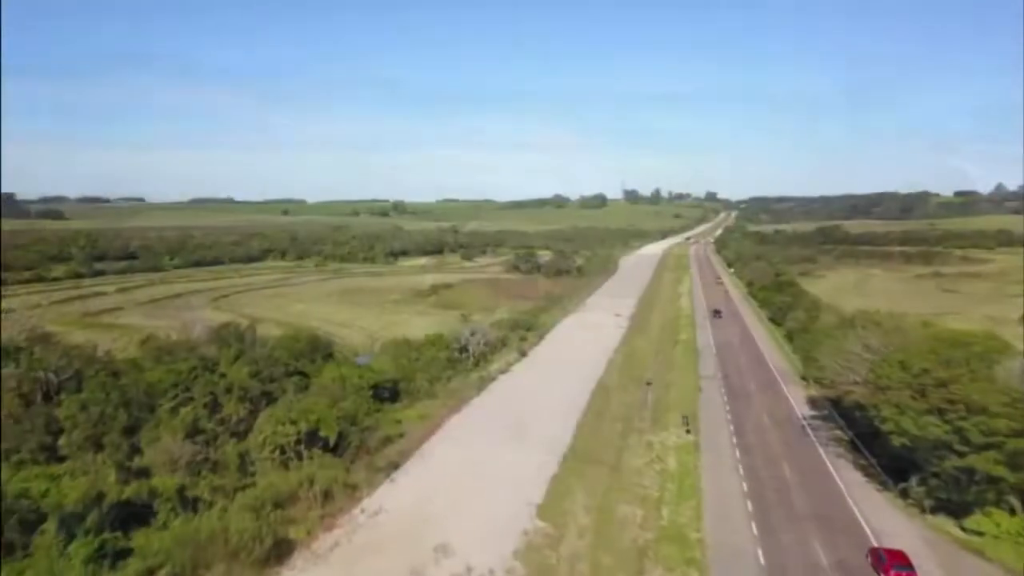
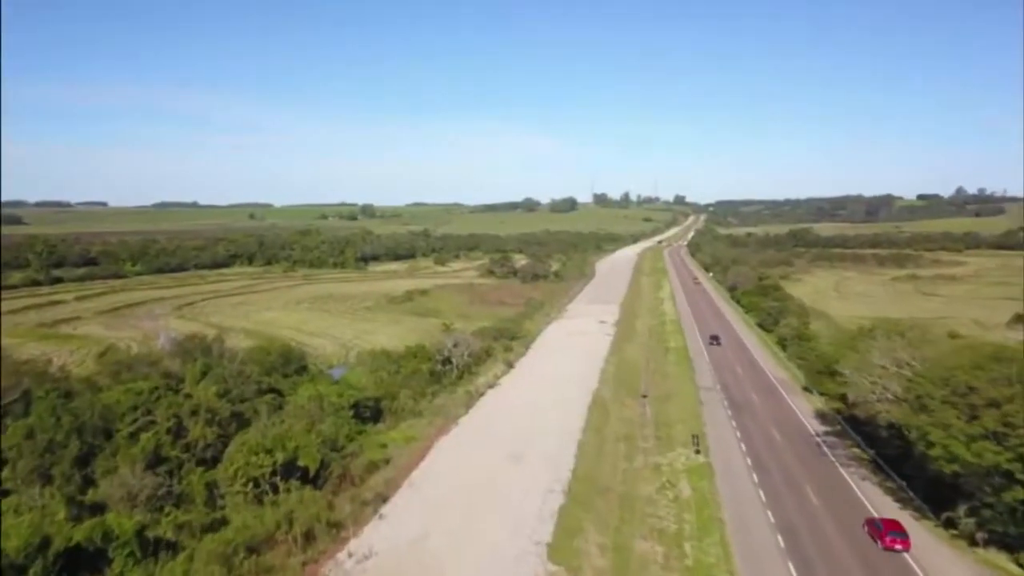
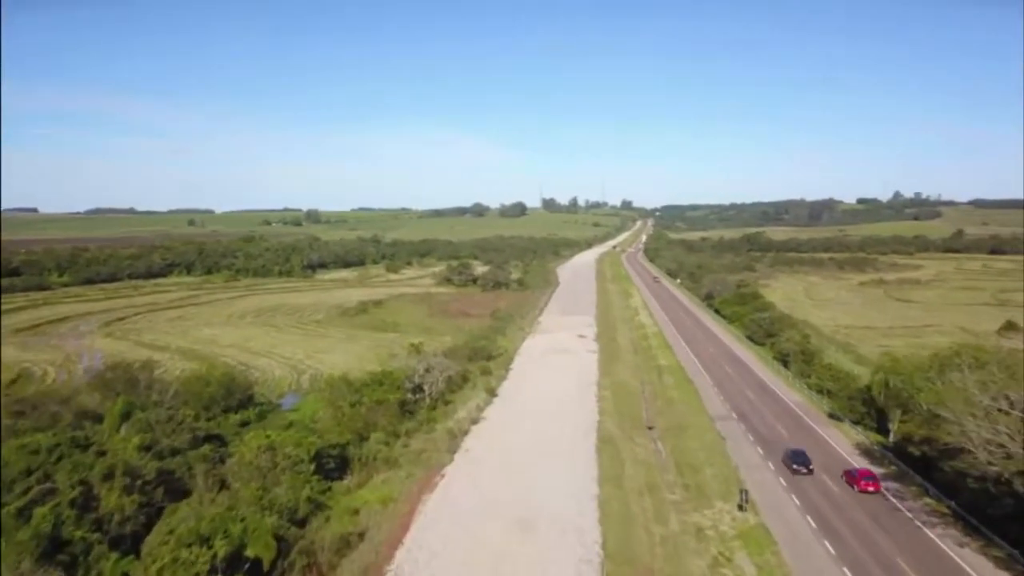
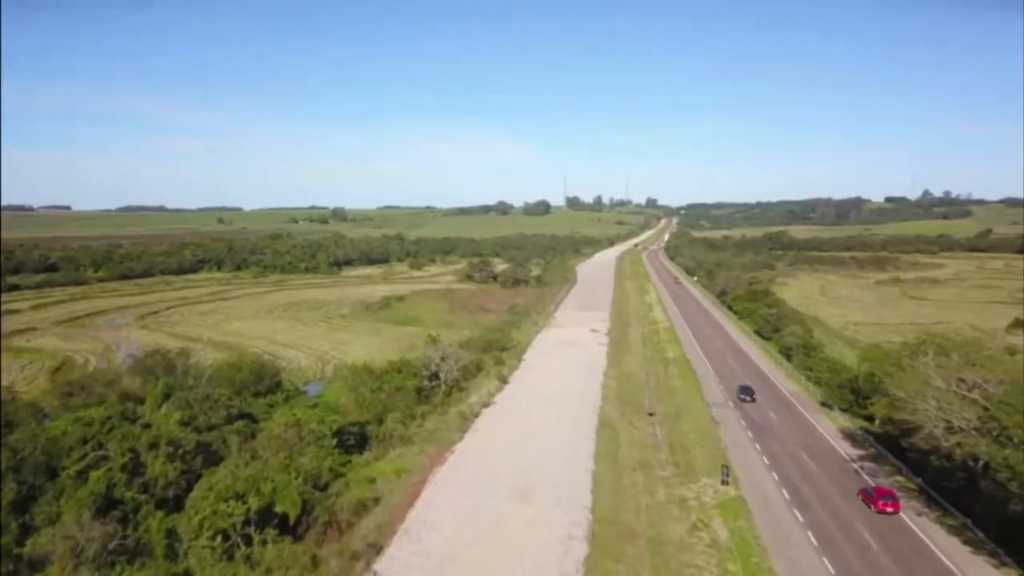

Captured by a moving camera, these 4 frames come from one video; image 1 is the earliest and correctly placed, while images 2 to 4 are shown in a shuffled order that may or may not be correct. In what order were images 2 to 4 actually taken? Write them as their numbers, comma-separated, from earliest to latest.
2, 4, 3
